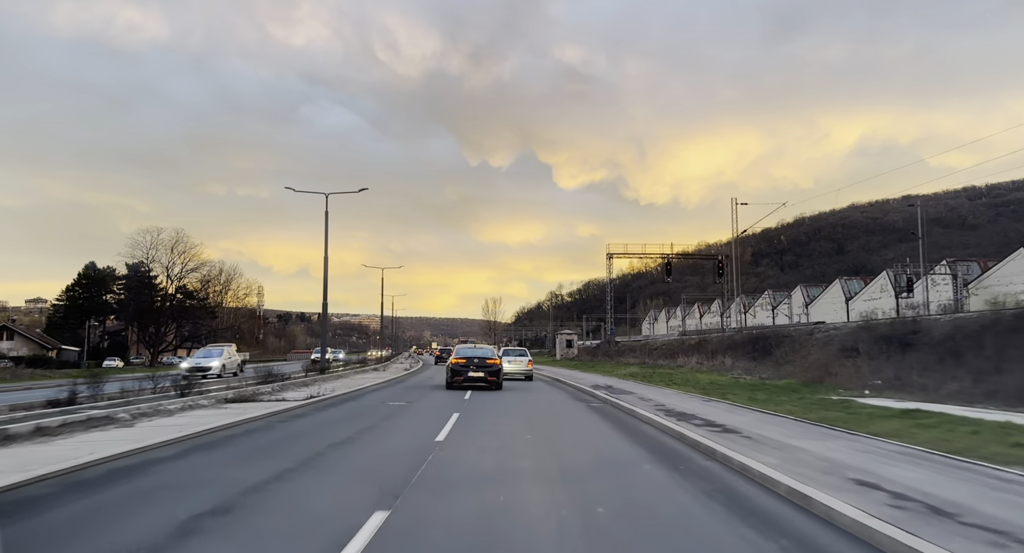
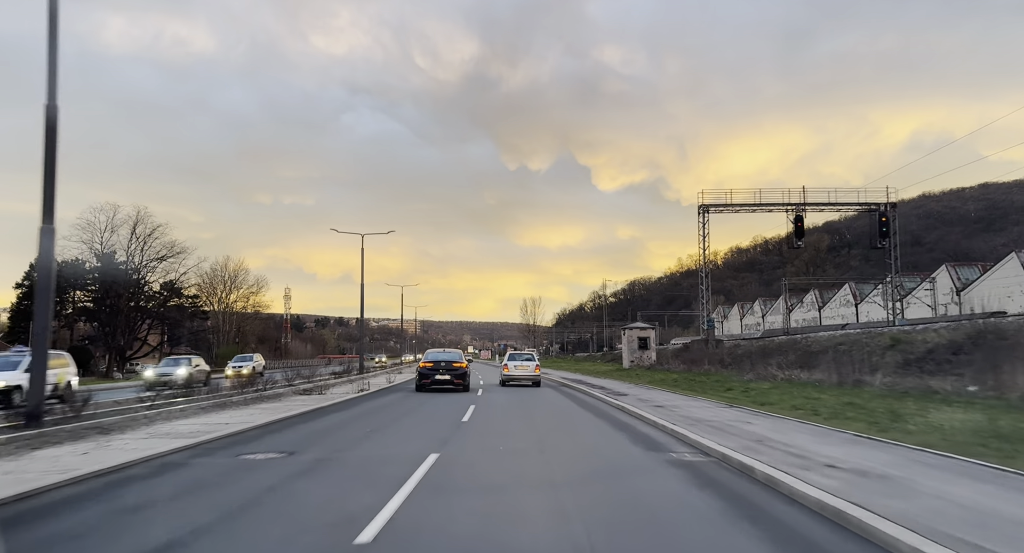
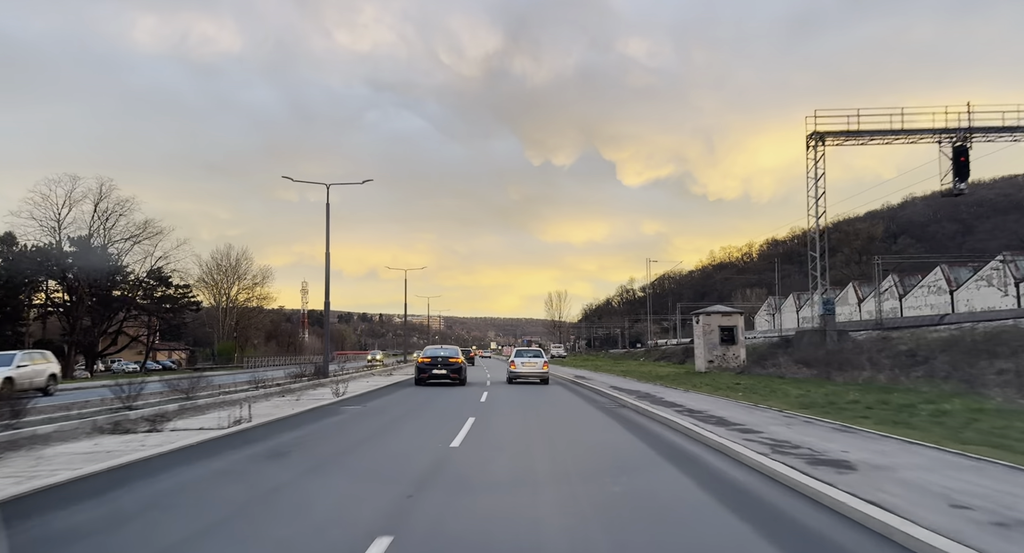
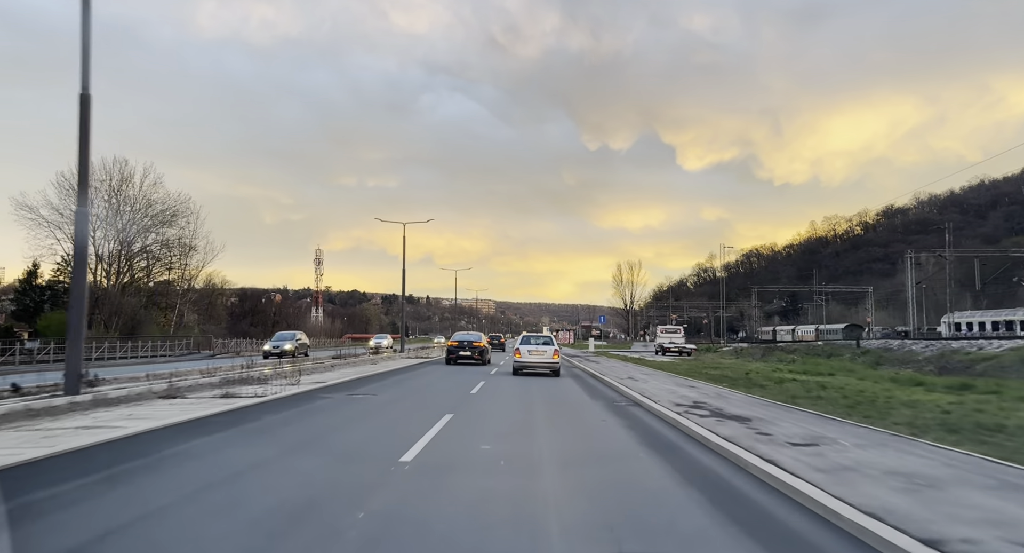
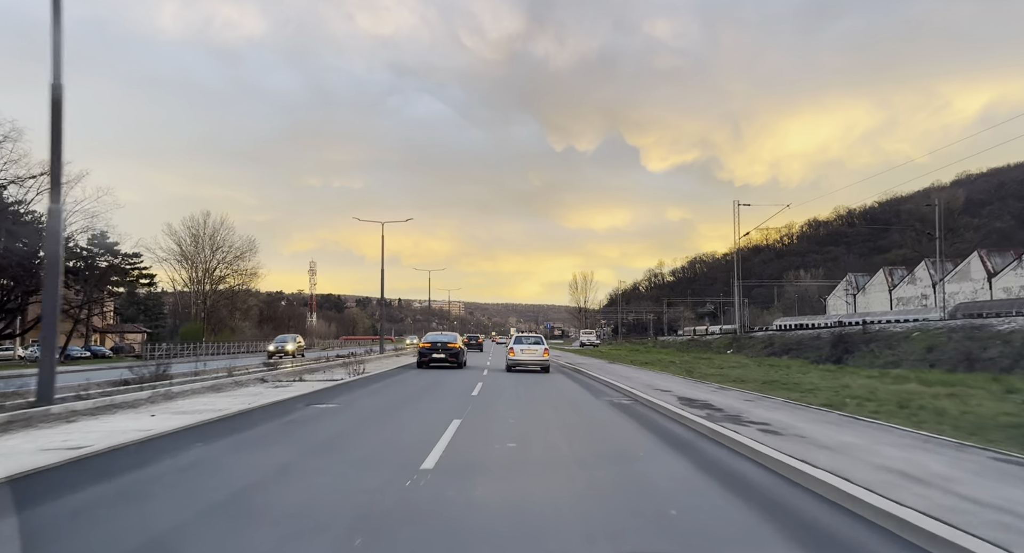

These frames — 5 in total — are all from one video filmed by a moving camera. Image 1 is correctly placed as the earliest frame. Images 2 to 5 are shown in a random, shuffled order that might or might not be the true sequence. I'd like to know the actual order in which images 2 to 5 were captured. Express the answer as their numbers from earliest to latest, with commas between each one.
2, 3, 5, 4
